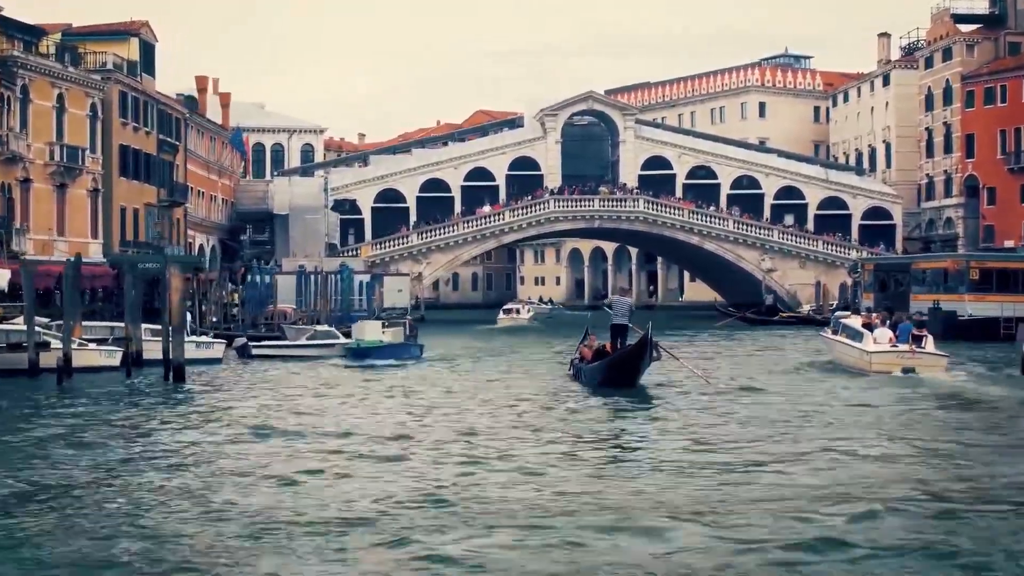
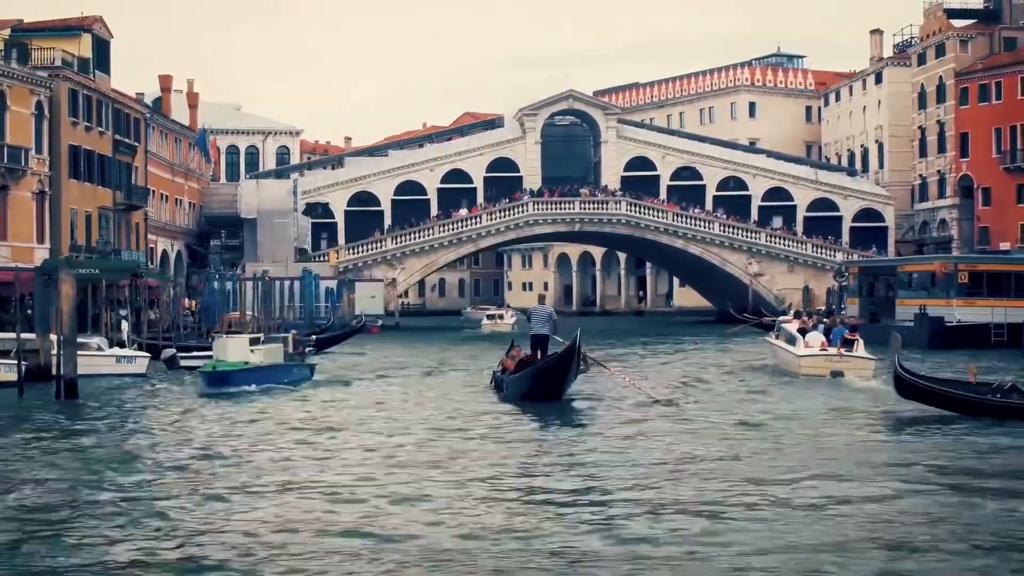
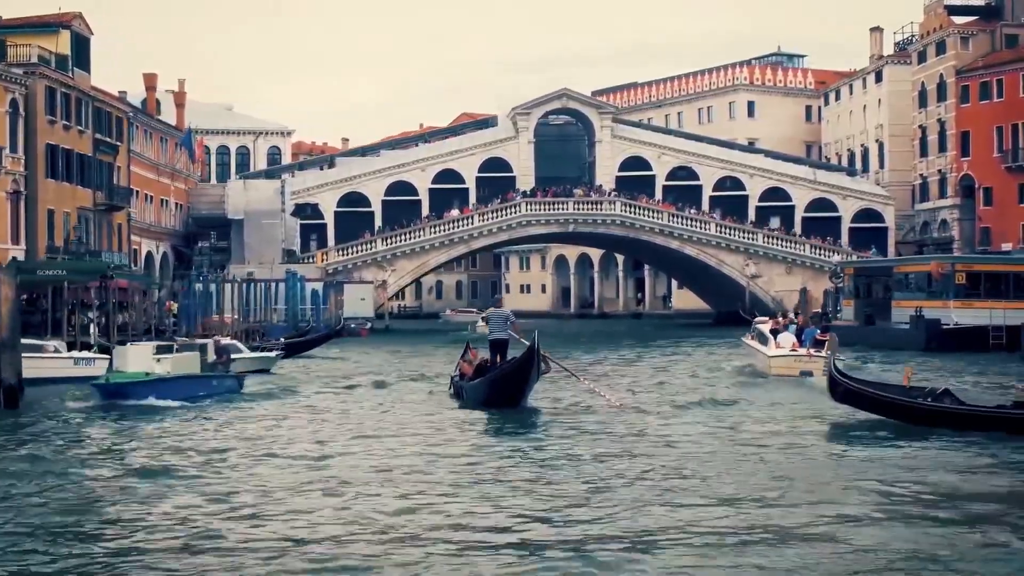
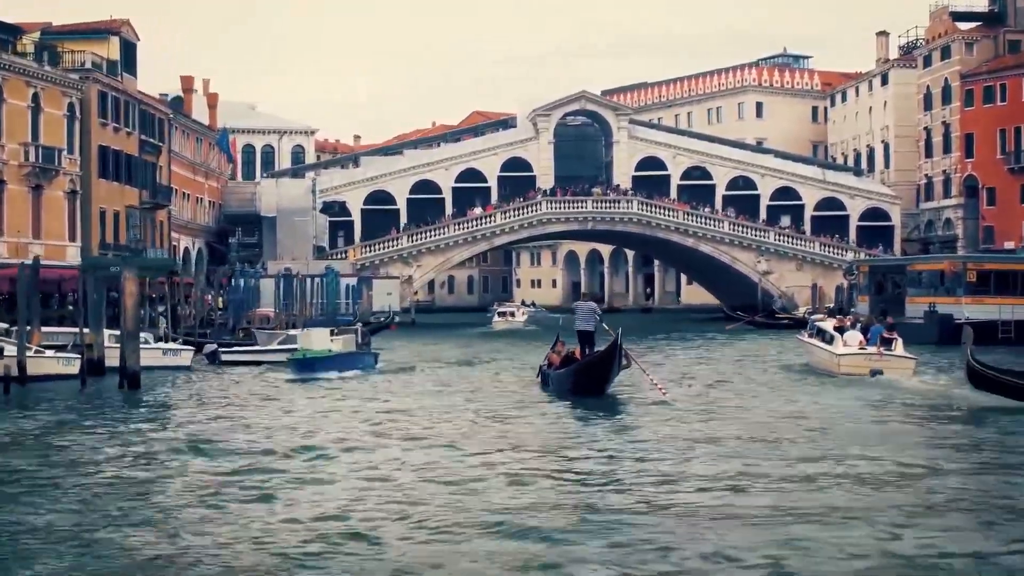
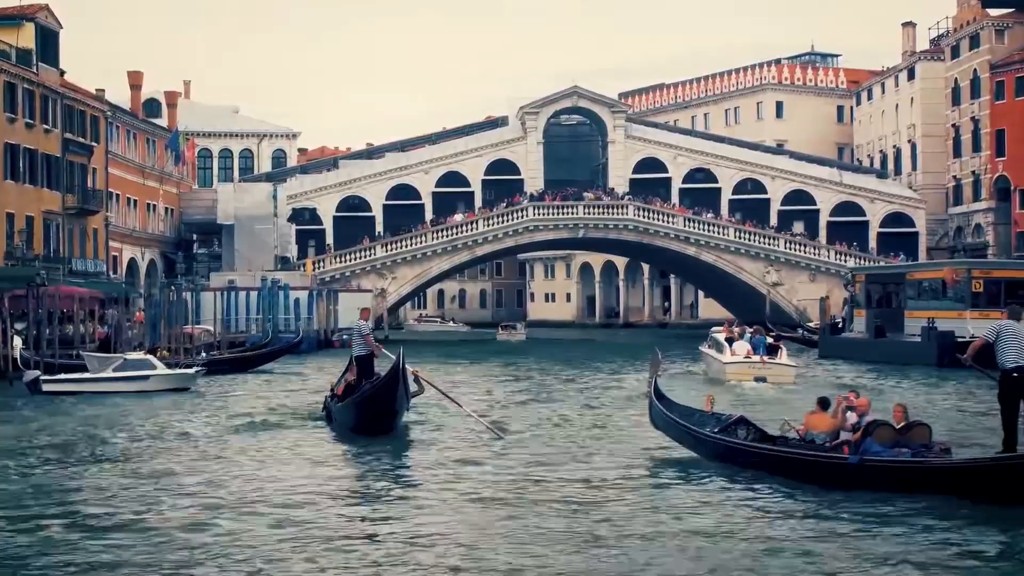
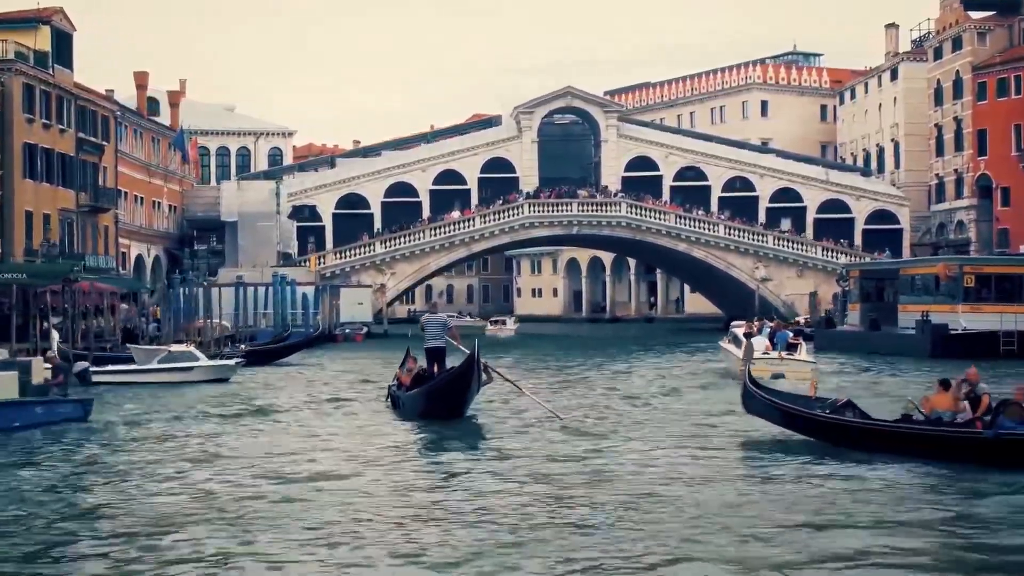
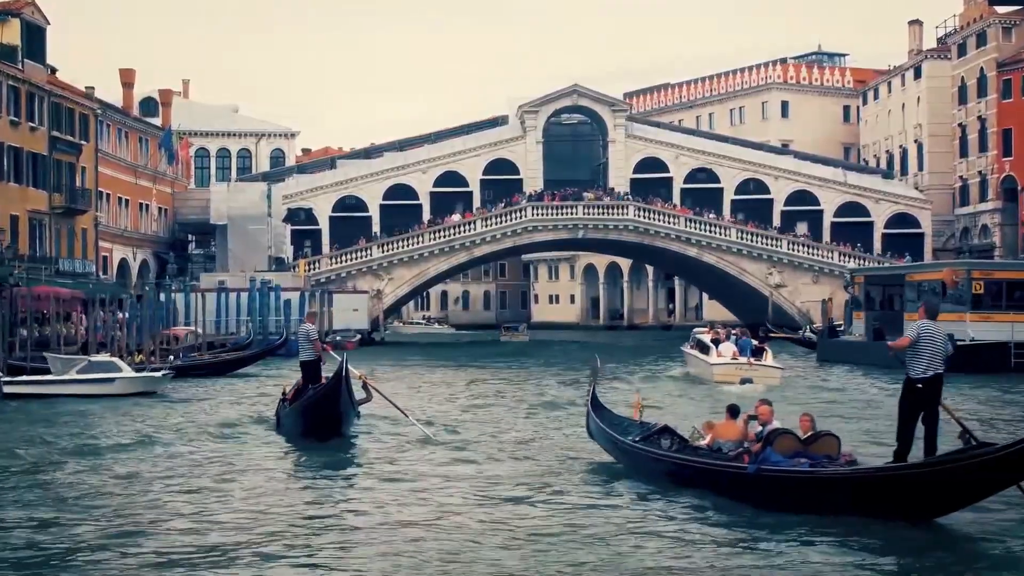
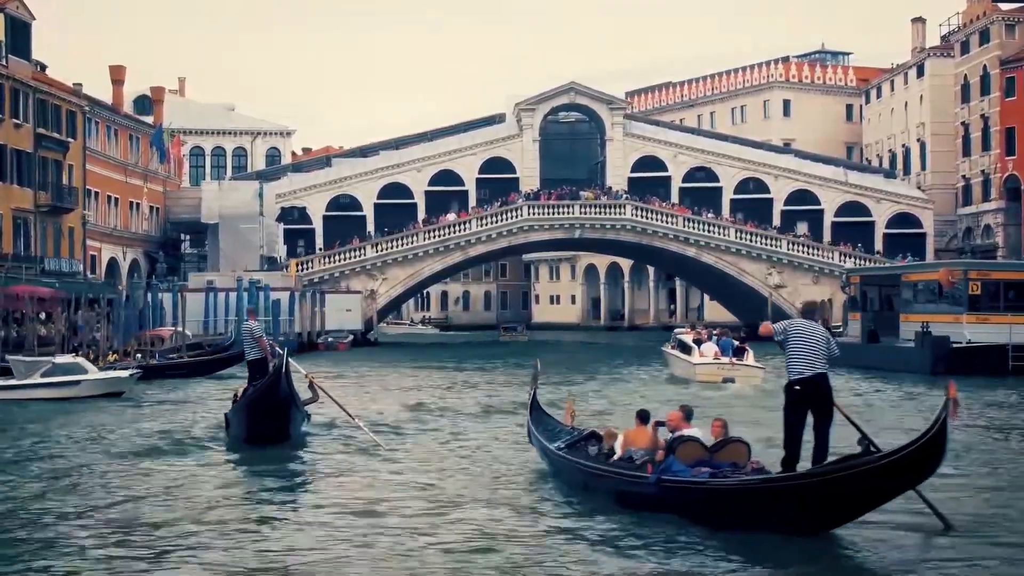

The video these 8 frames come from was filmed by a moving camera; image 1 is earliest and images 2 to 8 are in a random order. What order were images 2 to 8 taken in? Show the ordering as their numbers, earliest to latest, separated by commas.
4, 2, 3, 6, 5, 7, 8
